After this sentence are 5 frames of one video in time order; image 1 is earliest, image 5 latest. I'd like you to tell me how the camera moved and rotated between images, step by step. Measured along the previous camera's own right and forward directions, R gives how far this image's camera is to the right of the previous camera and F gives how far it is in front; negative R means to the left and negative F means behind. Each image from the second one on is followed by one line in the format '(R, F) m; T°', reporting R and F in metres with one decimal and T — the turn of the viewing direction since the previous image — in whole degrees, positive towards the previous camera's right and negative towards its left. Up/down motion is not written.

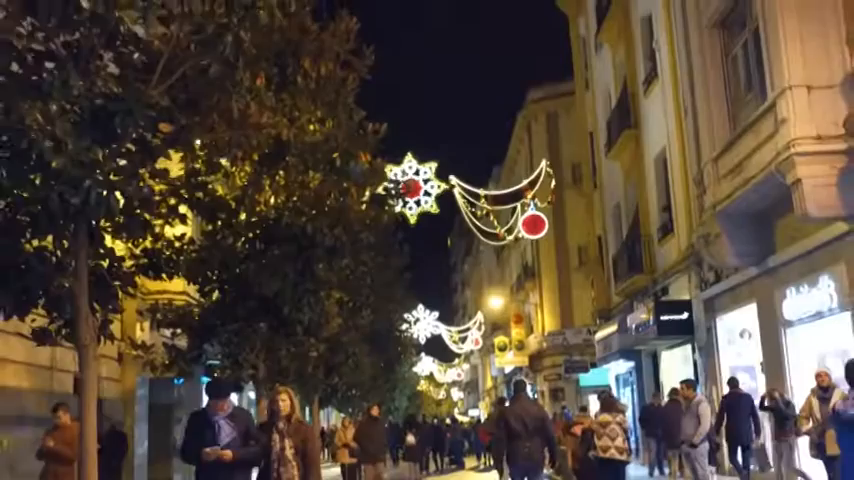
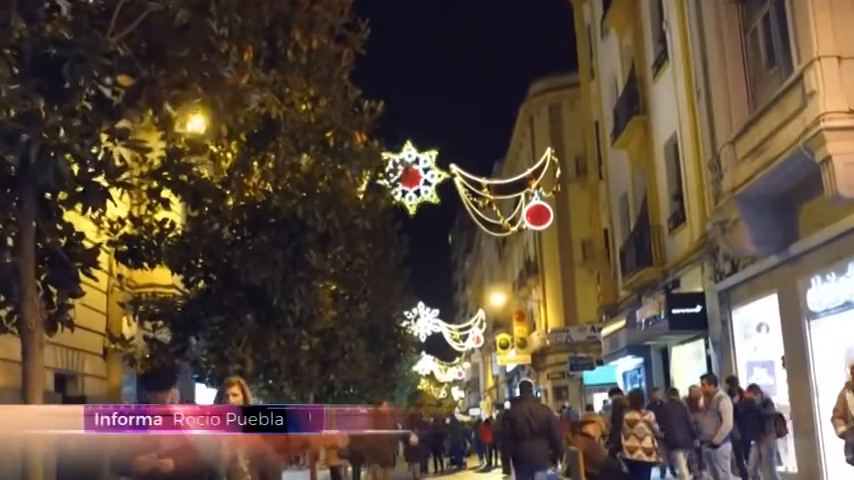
(0.0, +0.9) m; 0°
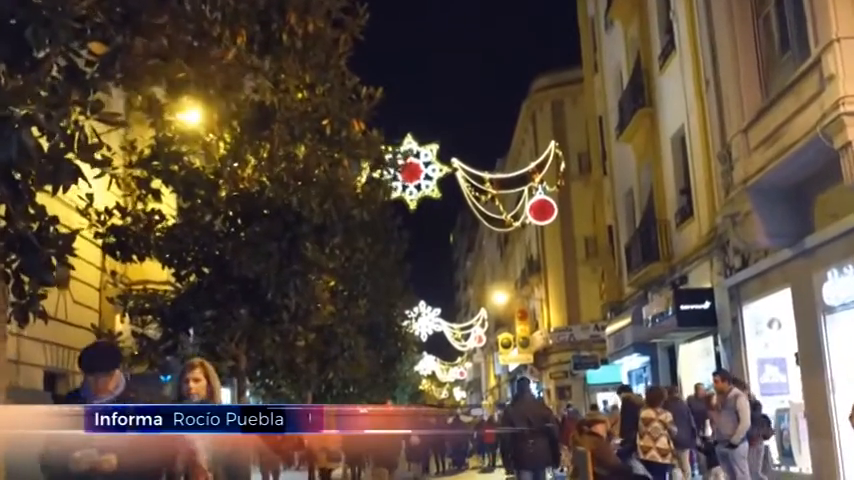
(0.0, +0.5) m; 0°
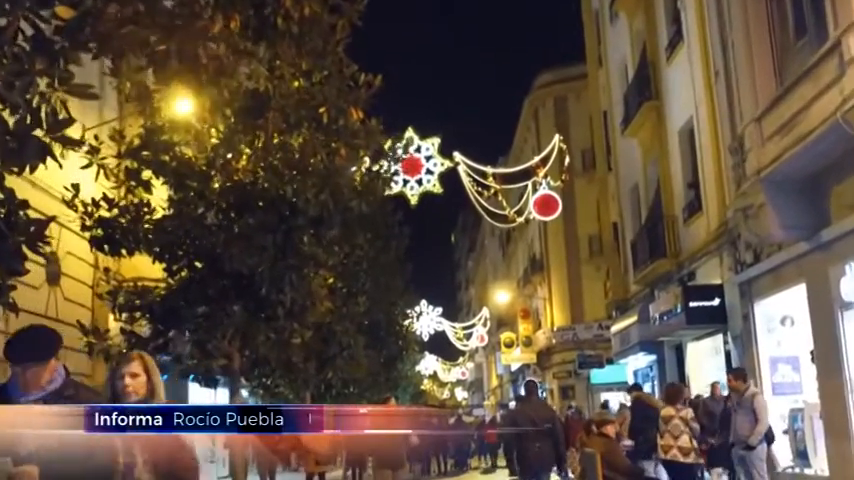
(0.0, +0.5) m; 0°
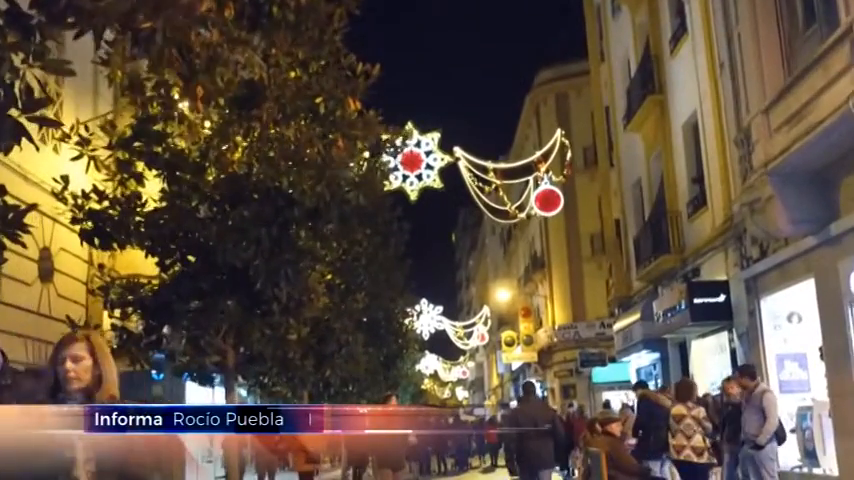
(0.0, +0.3) m; 0°
